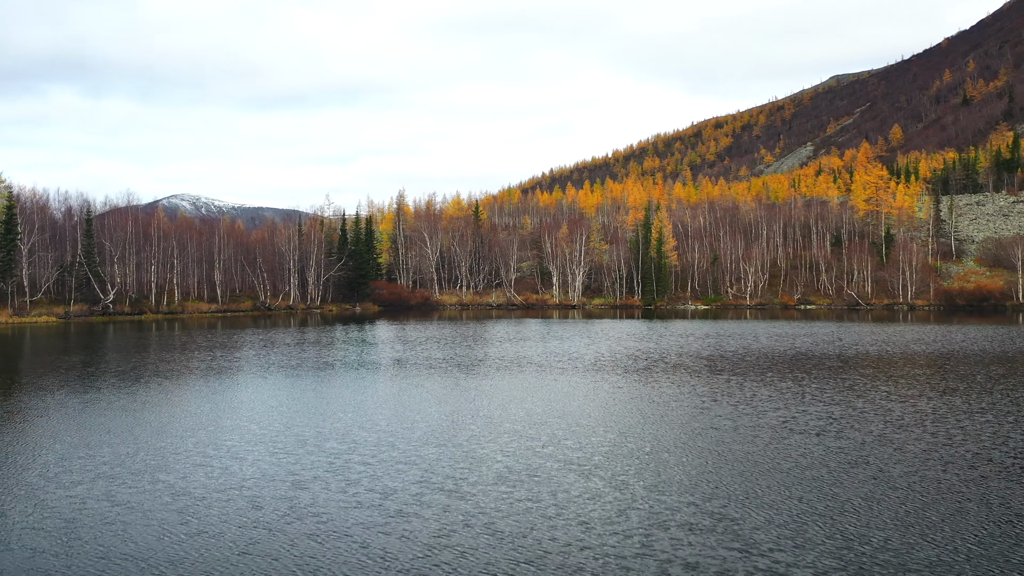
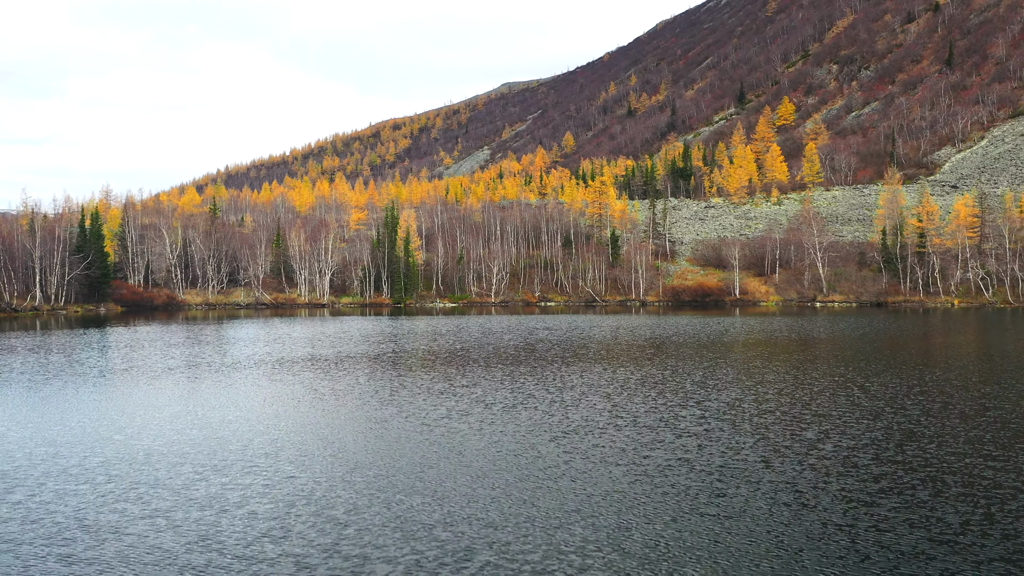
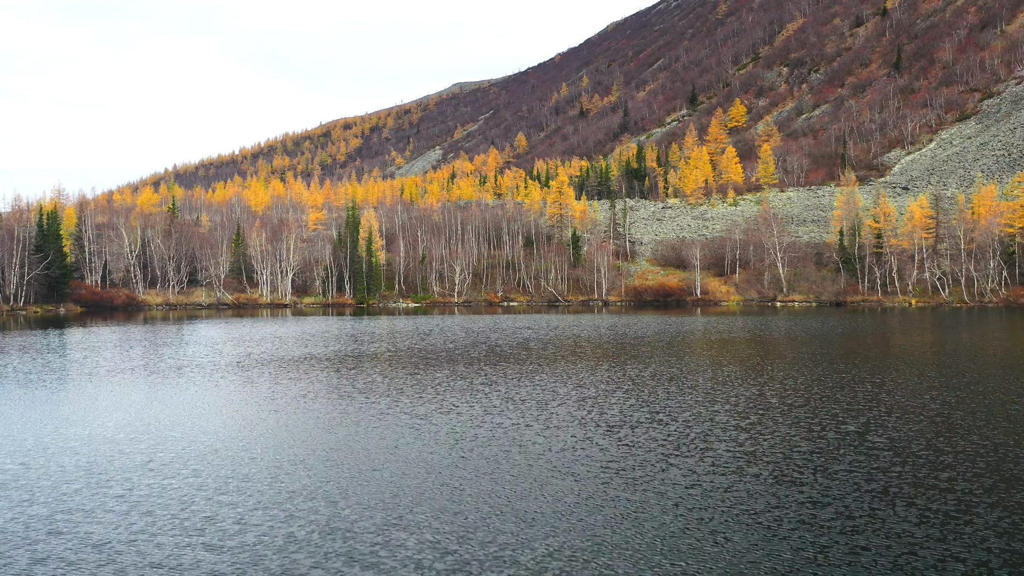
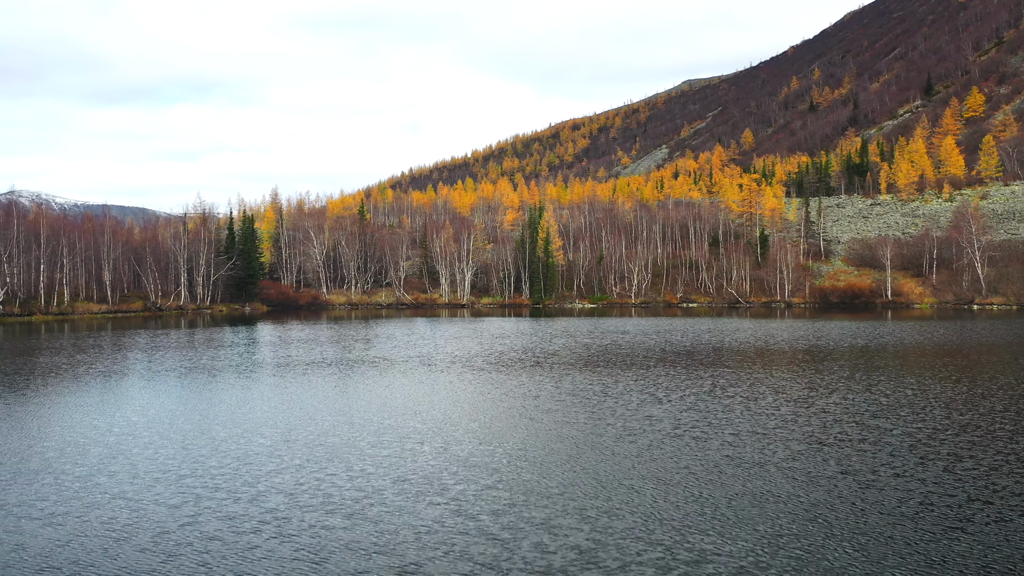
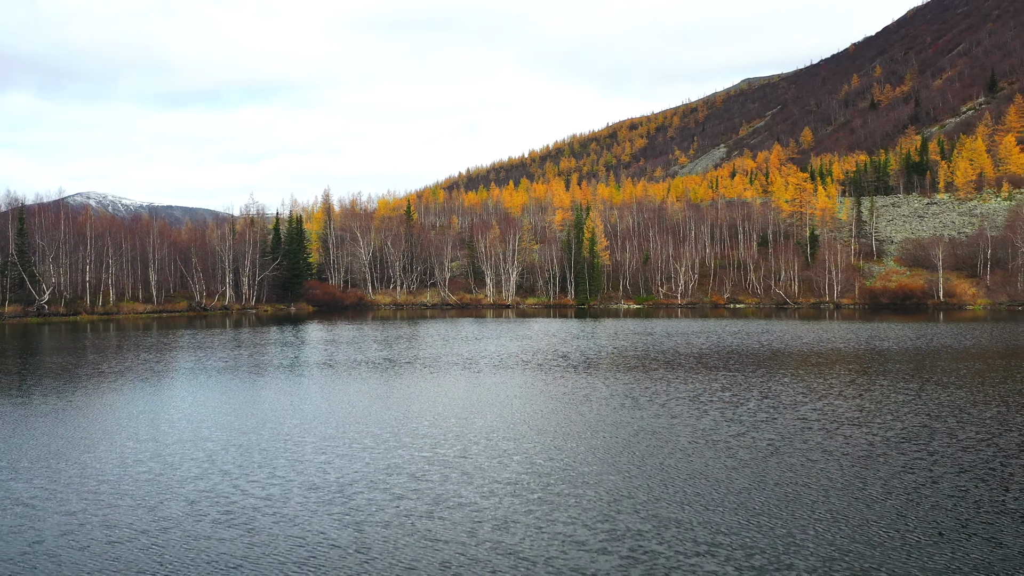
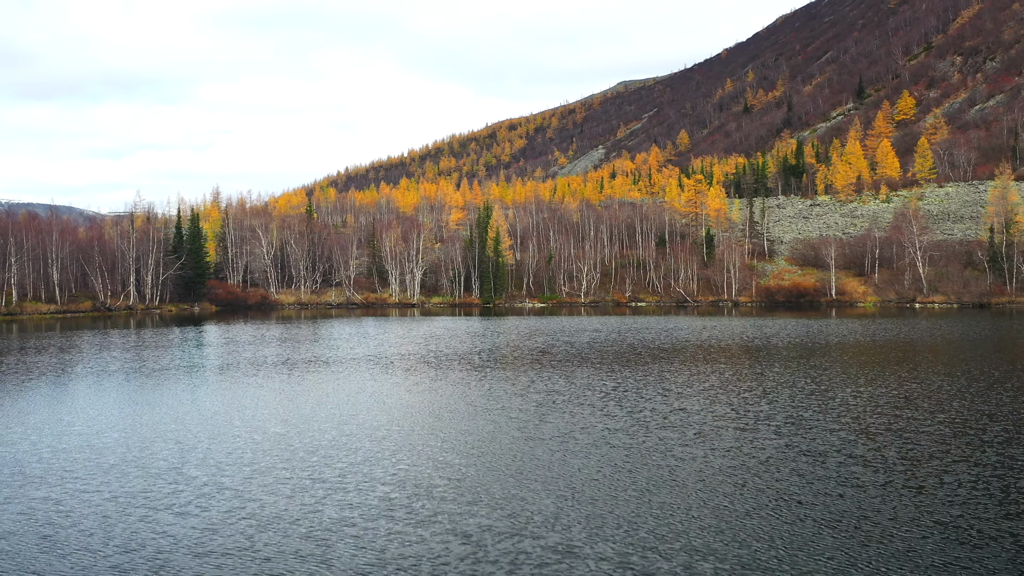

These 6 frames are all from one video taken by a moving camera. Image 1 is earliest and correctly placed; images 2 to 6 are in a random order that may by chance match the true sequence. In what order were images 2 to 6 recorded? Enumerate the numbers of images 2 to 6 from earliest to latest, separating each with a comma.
5, 4, 6, 2, 3
